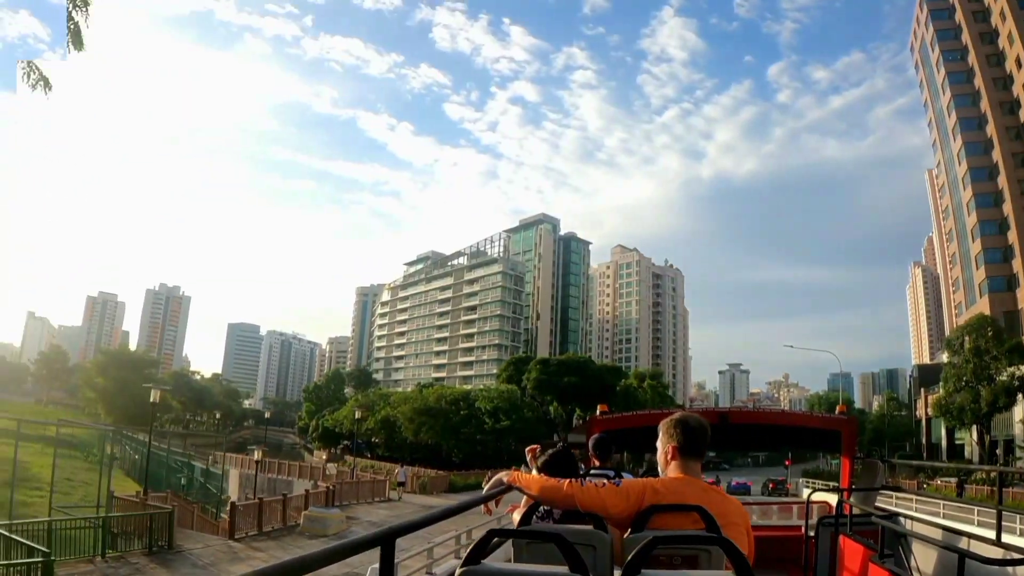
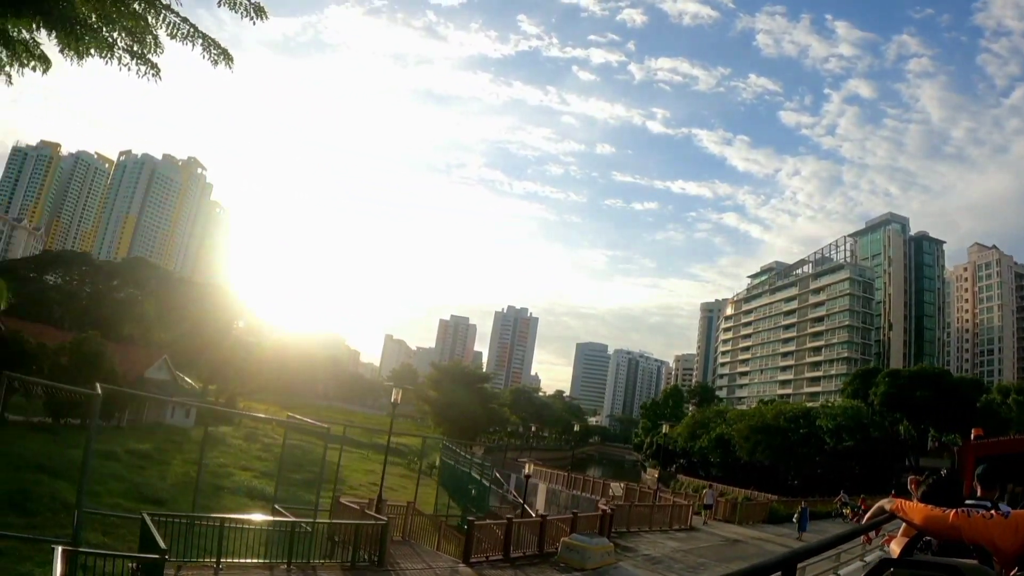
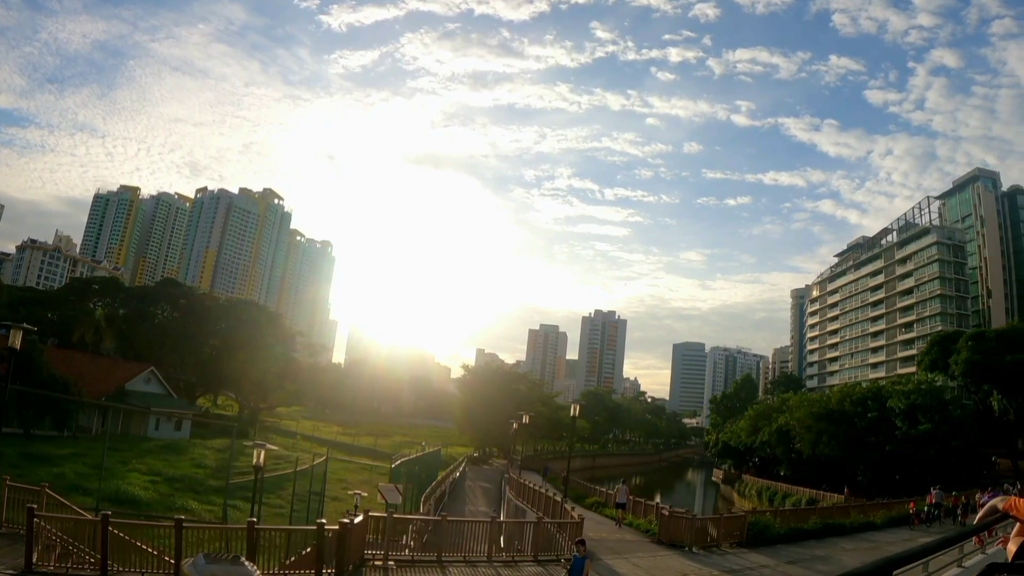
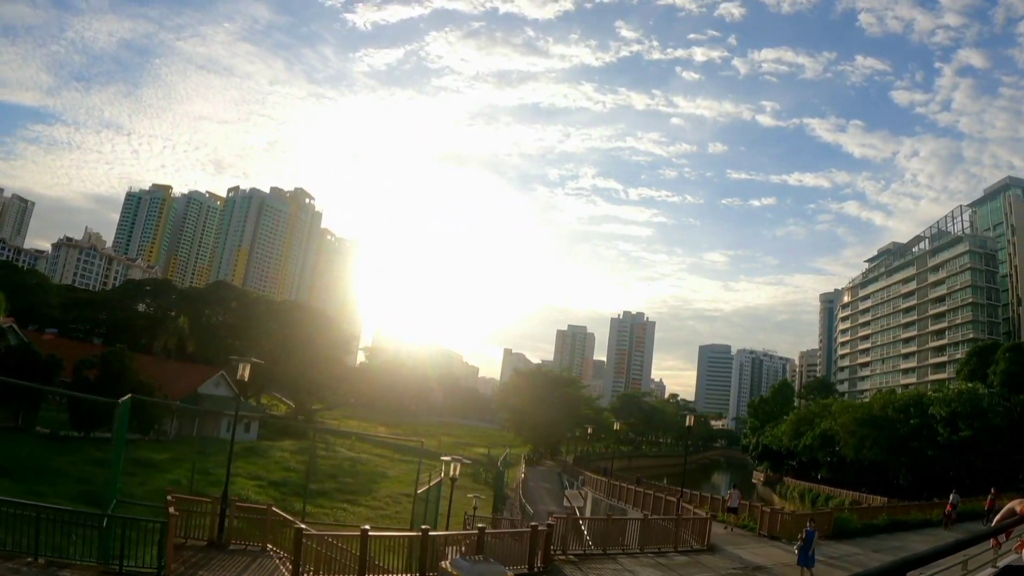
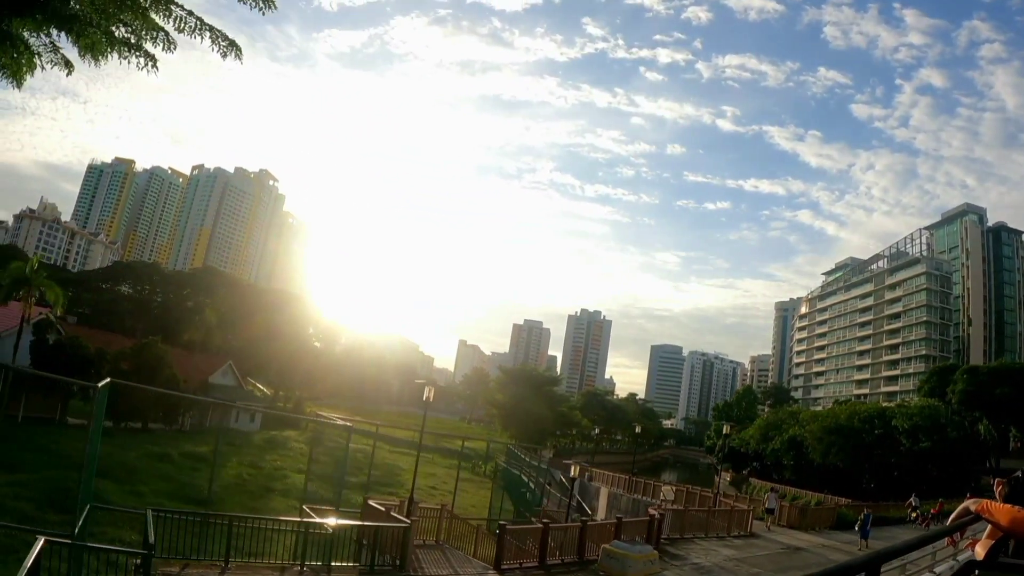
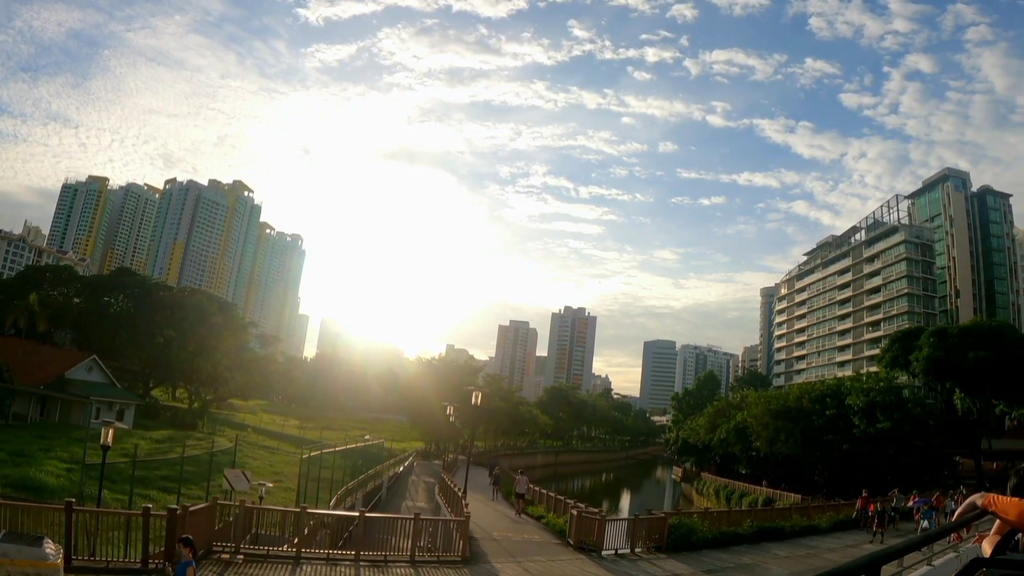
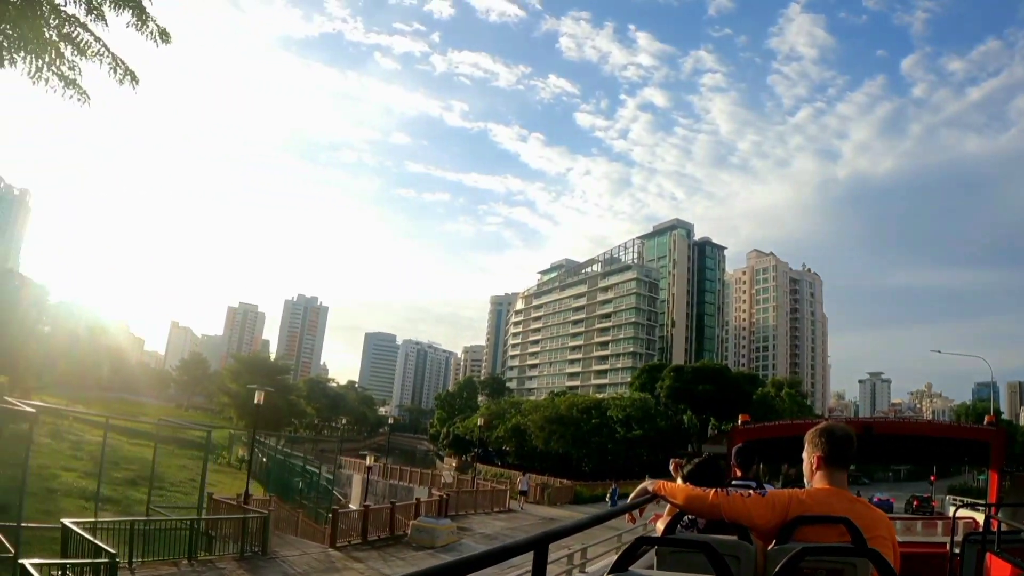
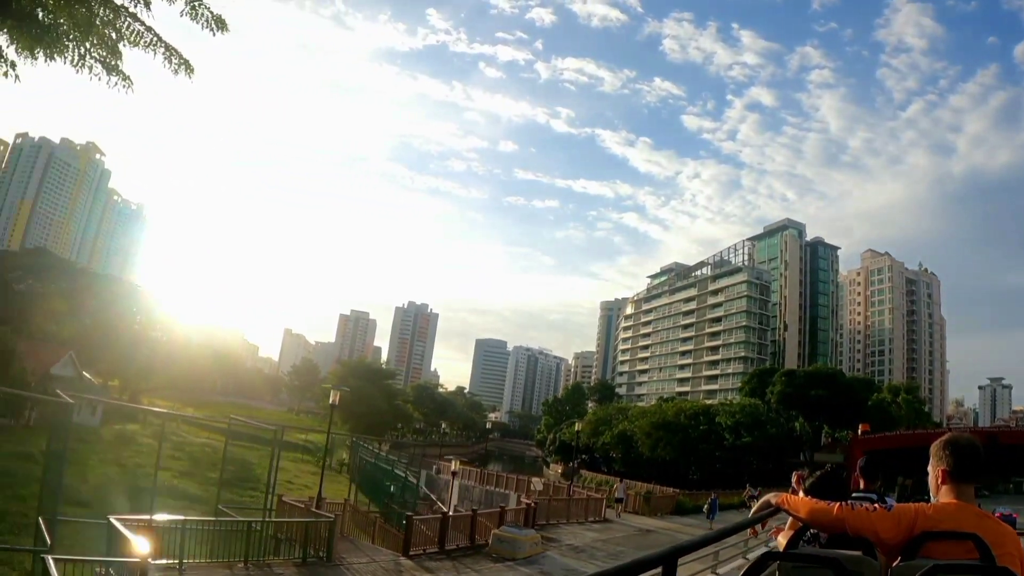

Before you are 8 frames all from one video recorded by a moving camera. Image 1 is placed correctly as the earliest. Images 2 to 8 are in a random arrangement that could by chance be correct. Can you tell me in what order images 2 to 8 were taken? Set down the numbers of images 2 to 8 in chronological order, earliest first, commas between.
7, 8, 2, 5, 4, 3, 6
